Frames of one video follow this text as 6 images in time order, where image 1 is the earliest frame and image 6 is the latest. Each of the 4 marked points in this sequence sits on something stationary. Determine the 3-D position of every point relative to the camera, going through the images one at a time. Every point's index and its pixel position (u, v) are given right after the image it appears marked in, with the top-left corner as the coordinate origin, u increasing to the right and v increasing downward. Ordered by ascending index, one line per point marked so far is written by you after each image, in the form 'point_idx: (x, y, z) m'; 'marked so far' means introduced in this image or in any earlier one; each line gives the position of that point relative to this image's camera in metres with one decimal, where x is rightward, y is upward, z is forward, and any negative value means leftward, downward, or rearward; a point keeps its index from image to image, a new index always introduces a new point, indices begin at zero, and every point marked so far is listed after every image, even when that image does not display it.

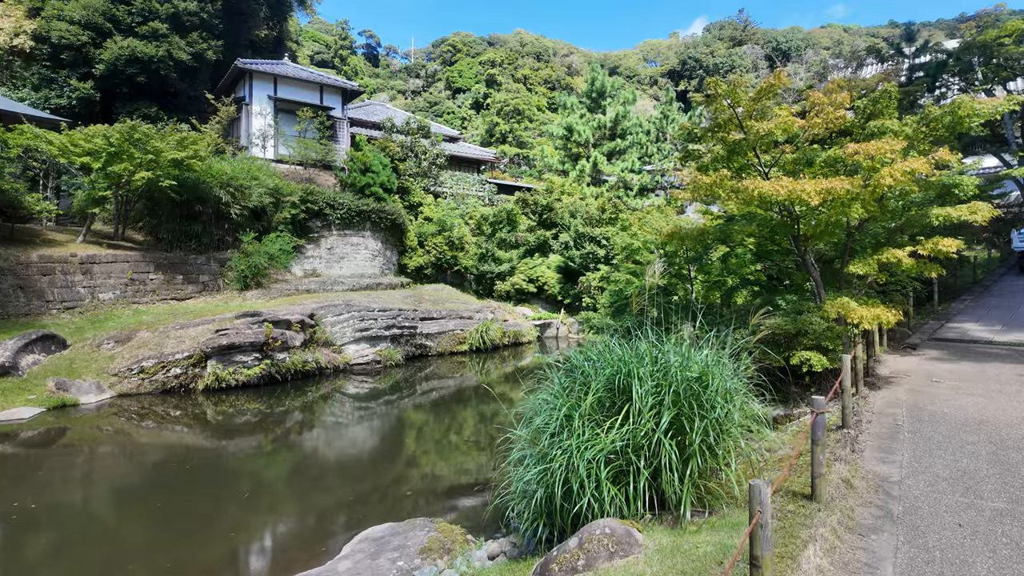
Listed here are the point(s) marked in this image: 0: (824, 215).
0: (+3.3, +0.8, +5.5) m
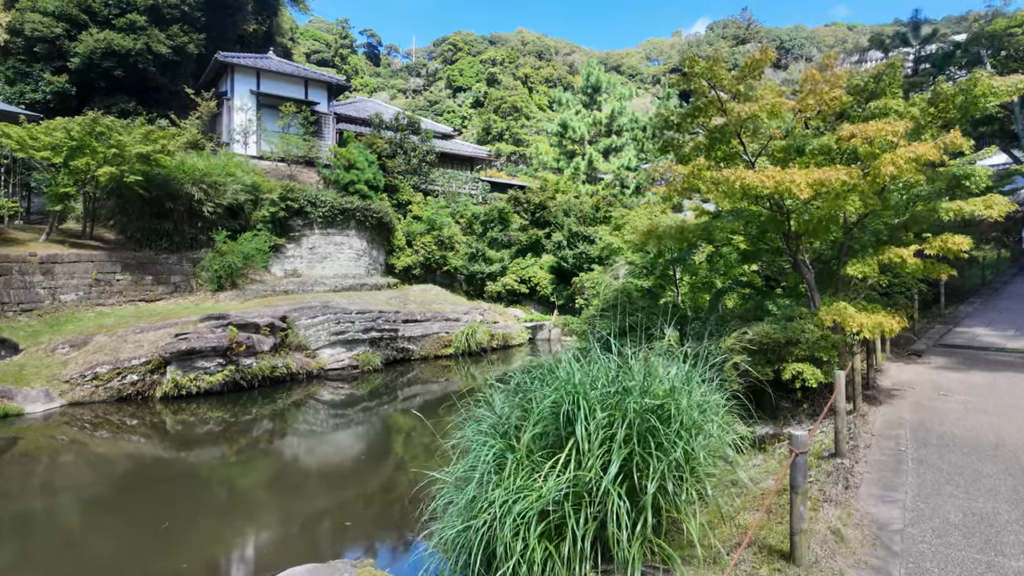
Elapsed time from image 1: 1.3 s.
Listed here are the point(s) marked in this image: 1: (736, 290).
0: (+2.8, +0.7, +4.9) m
1: (+2.8, 0.0, +6.6) m
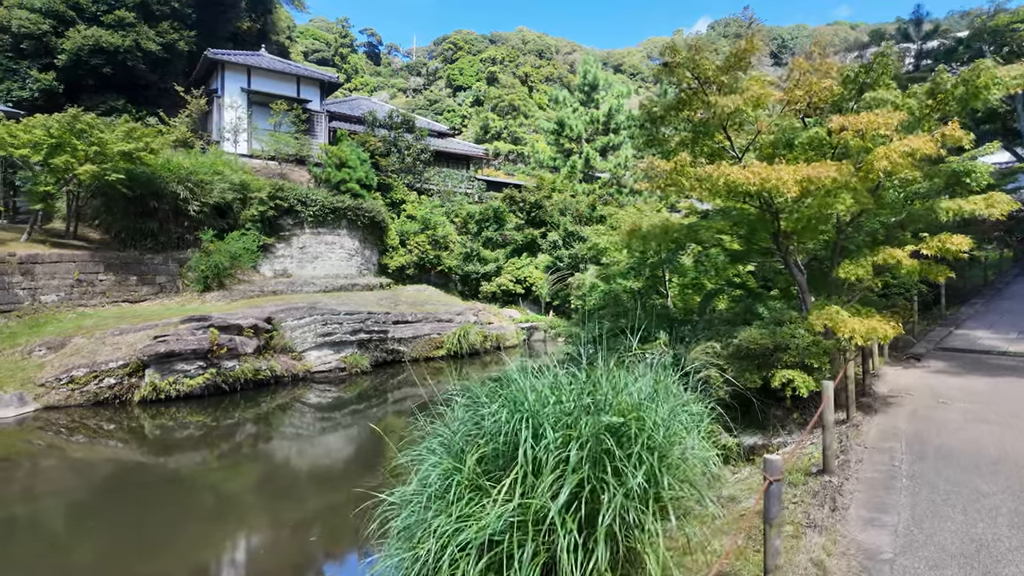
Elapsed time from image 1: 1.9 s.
0: (+2.6, +0.7, +4.6) m
1: (+2.6, 0.0, +6.3) m
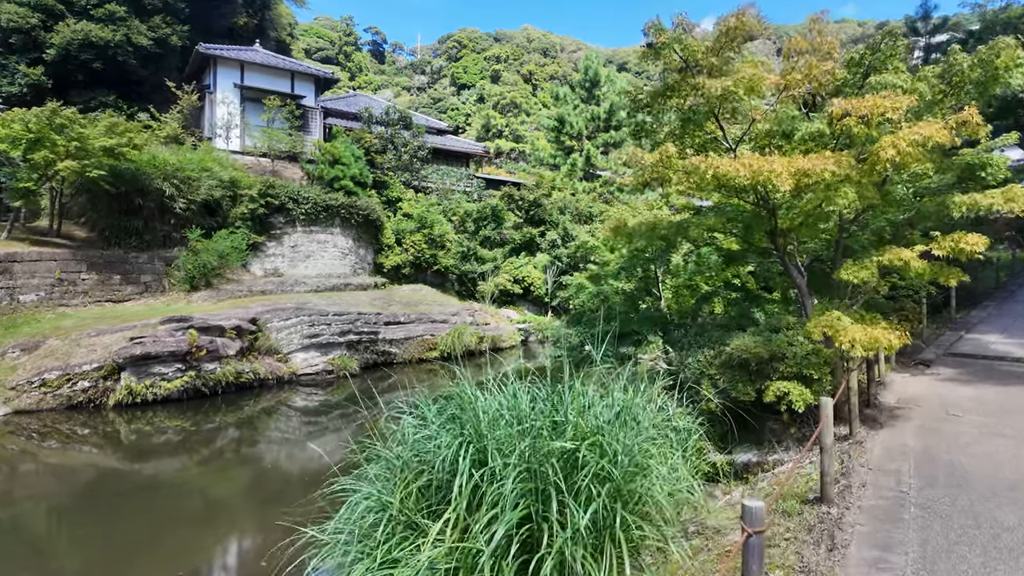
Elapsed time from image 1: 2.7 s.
0: (+2.4, +0.7, +4.2) m
1: (+2.4, -0.1, +5.9) m
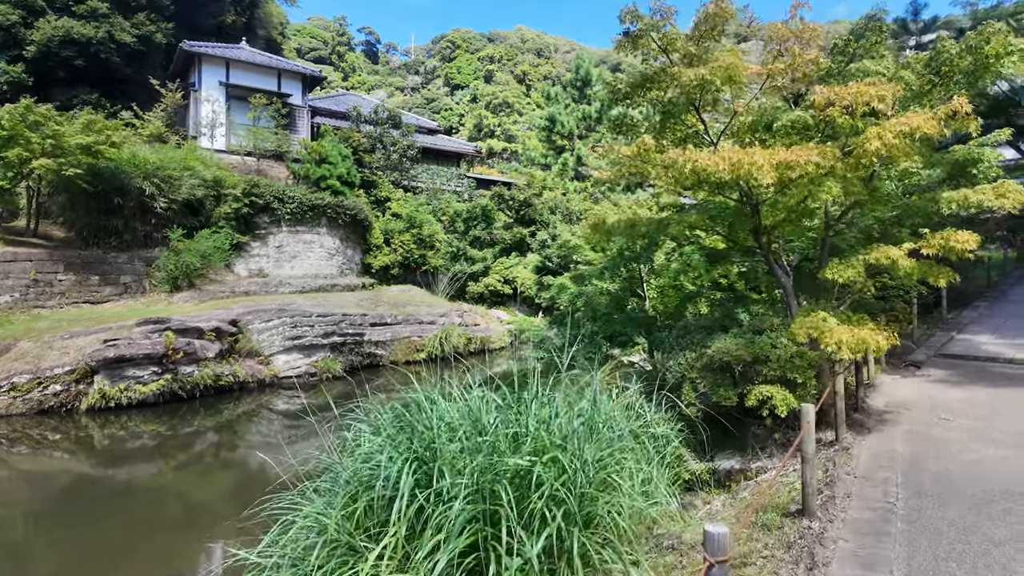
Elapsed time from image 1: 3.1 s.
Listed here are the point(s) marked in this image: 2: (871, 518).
0: (+2.1, +0.7, +4.0) m
1: (+2.1, -0.1, +5.8) m
2: (+2.1, -1.3, +3.0) m
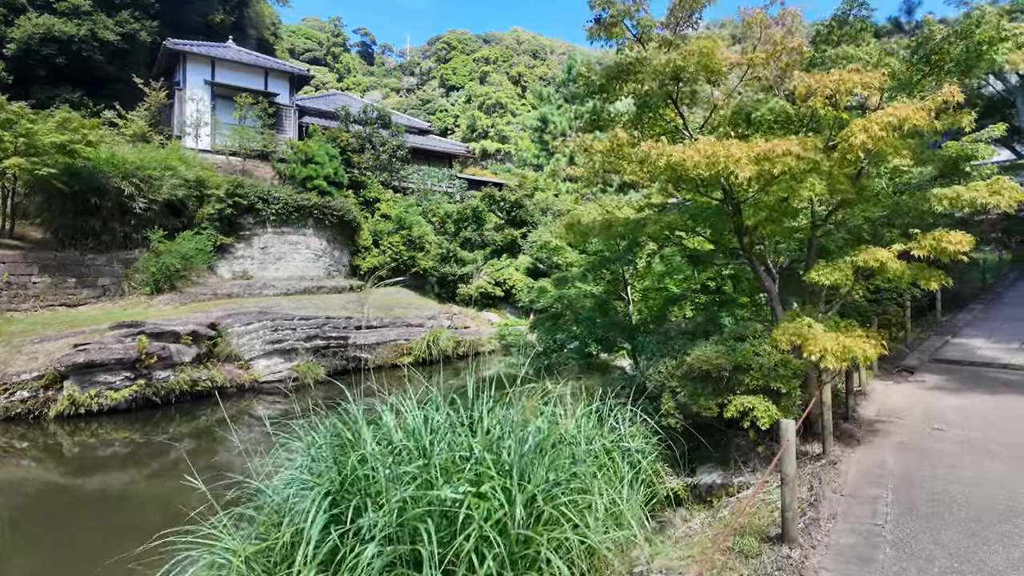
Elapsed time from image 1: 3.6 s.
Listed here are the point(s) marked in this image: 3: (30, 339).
0: (+1.9, +0.7, +3.8) m
1: (+1.9, -0.1, +5.5) m
2: (+1.8, -1.3, +2.8) m
3: (-8.3, -0.9, +9.0) m
